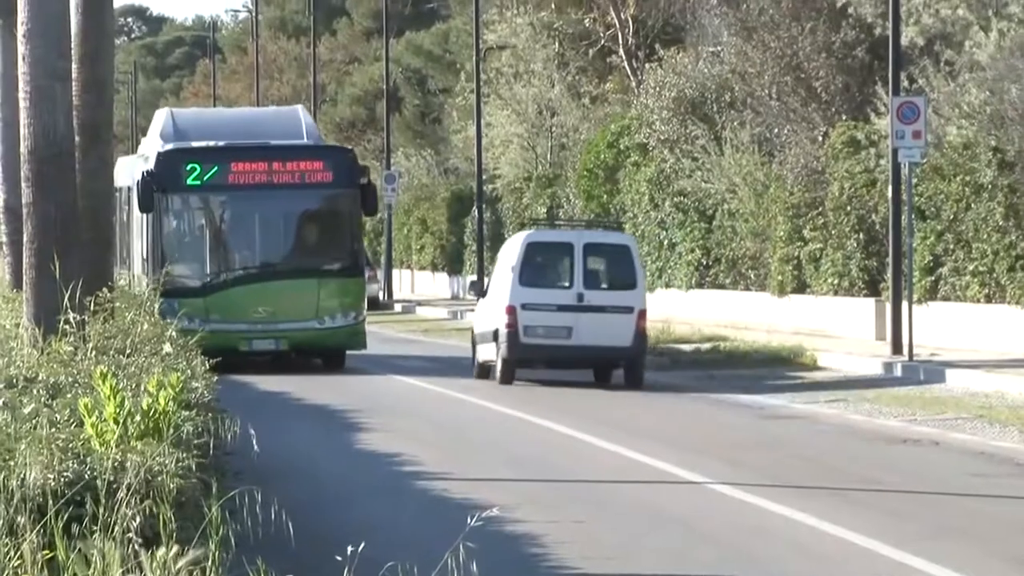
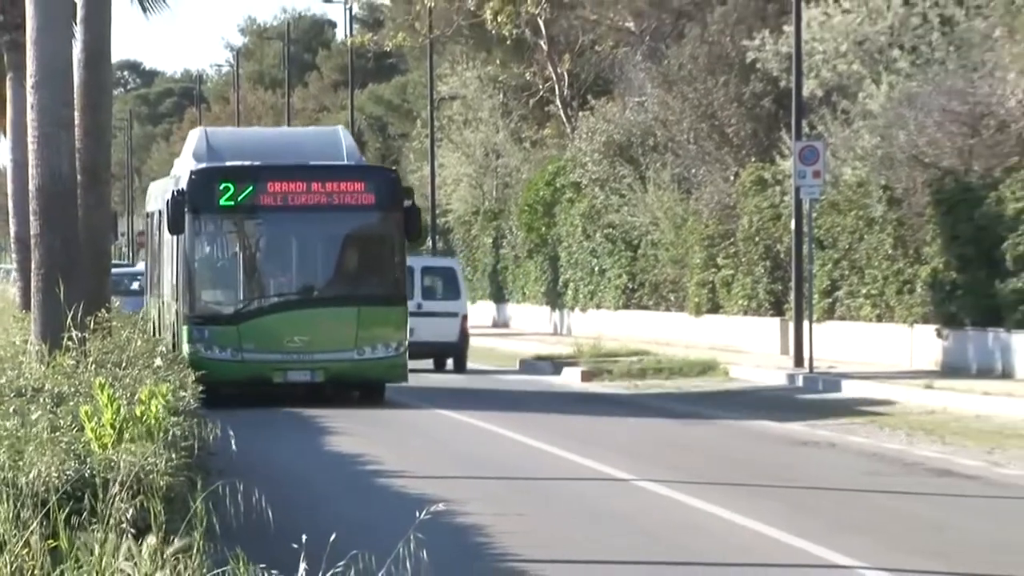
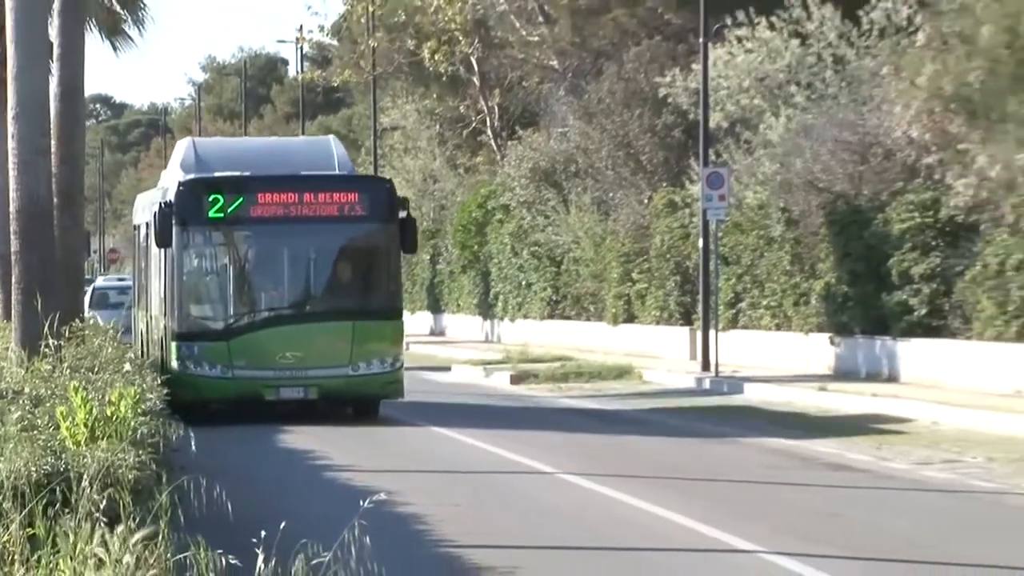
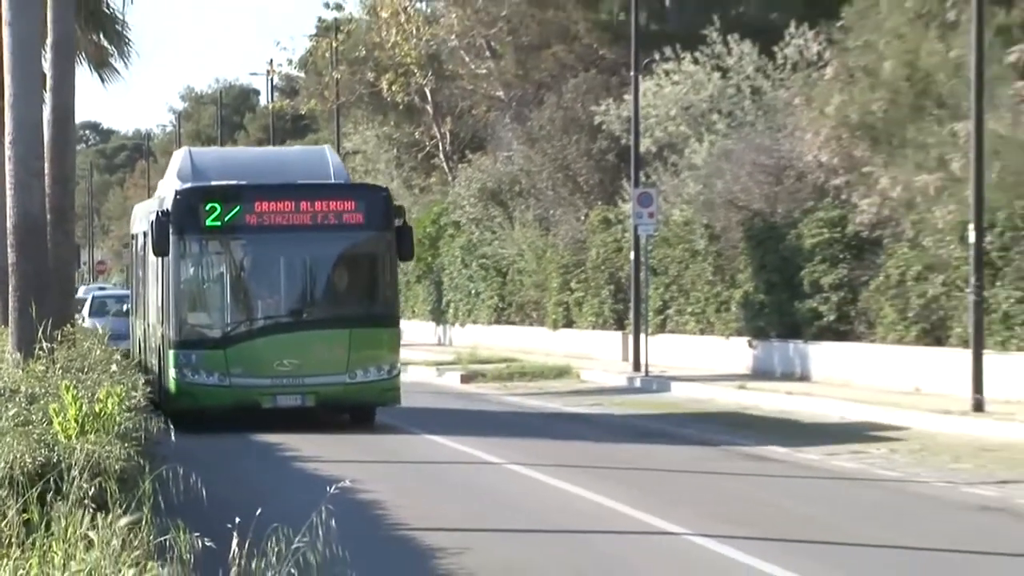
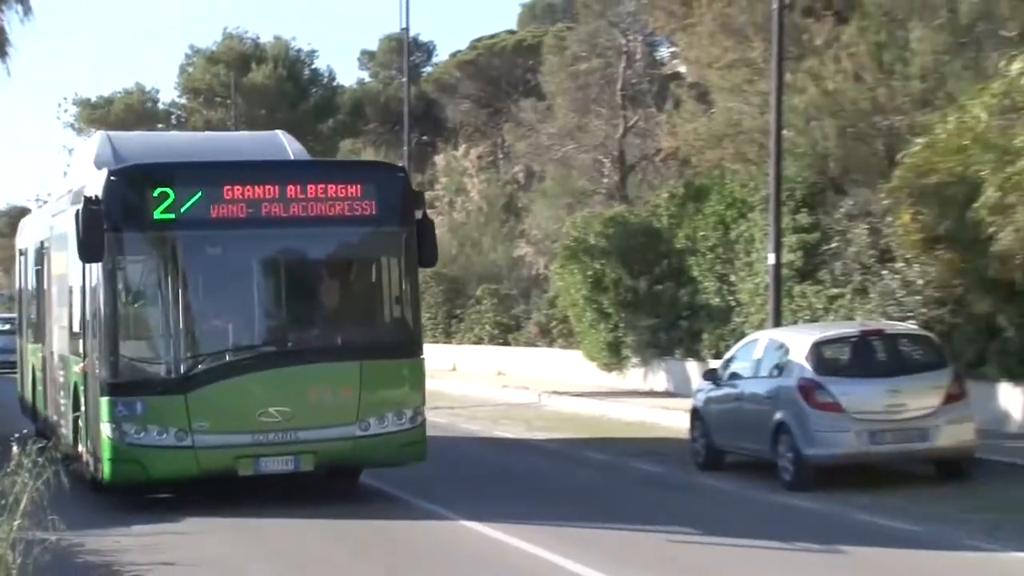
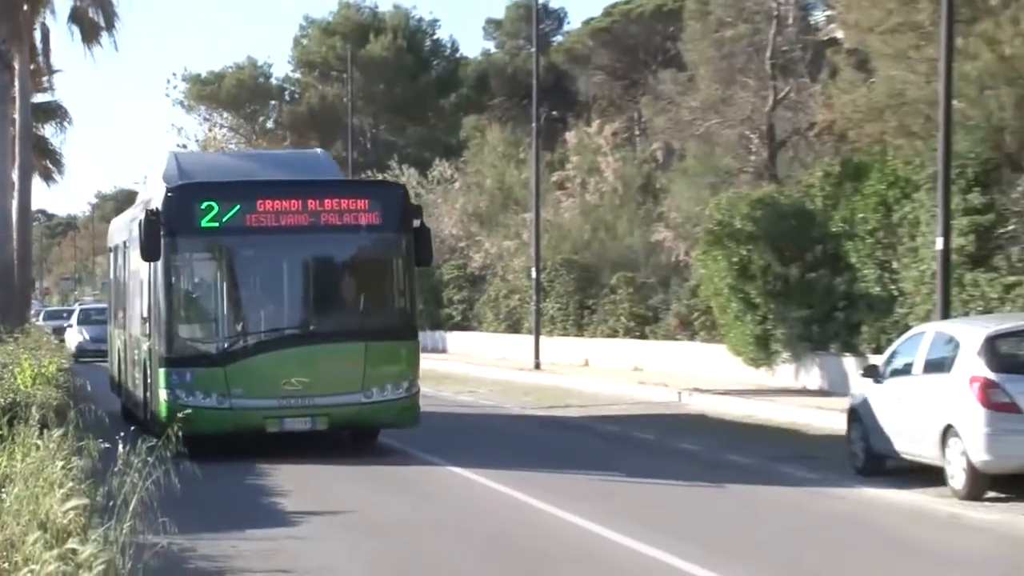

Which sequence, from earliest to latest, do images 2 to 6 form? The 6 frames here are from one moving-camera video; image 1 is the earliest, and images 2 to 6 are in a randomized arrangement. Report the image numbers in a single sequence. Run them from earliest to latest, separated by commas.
2, 3, 4, 6, 5
